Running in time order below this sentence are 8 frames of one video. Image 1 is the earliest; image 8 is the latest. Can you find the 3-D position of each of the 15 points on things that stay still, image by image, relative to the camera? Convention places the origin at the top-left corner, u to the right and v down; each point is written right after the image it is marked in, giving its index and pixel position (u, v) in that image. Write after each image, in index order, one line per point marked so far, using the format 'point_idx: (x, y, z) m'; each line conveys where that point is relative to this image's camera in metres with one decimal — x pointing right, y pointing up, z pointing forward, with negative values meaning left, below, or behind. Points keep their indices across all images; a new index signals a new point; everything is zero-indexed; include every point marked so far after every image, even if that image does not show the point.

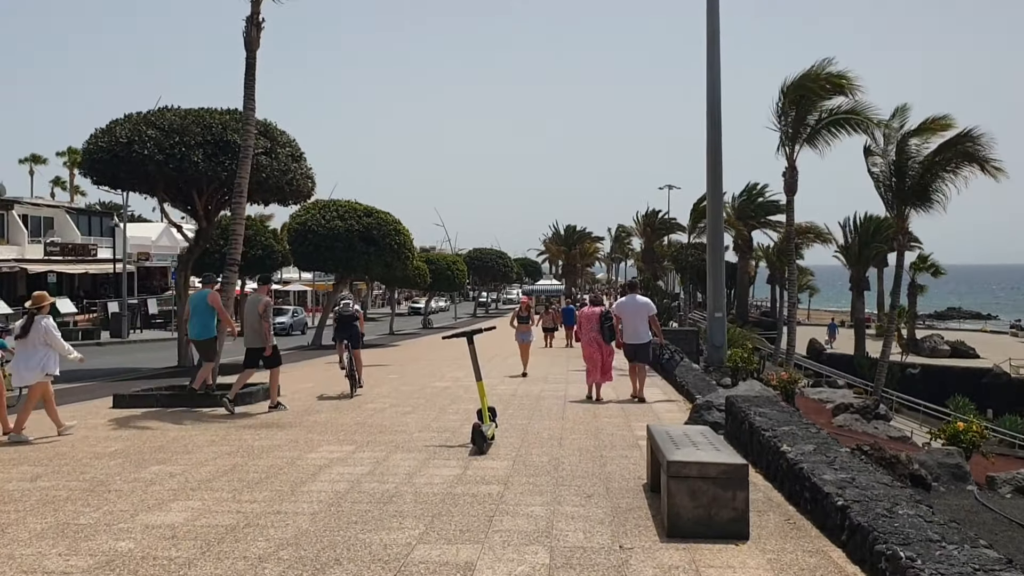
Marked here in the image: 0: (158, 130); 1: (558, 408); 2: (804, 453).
0: (-7.5, +3.3, +19.7) m
1: (+0.6, -1.6, +12.1) m
2: (+2.1, -1.2, +6.6) m
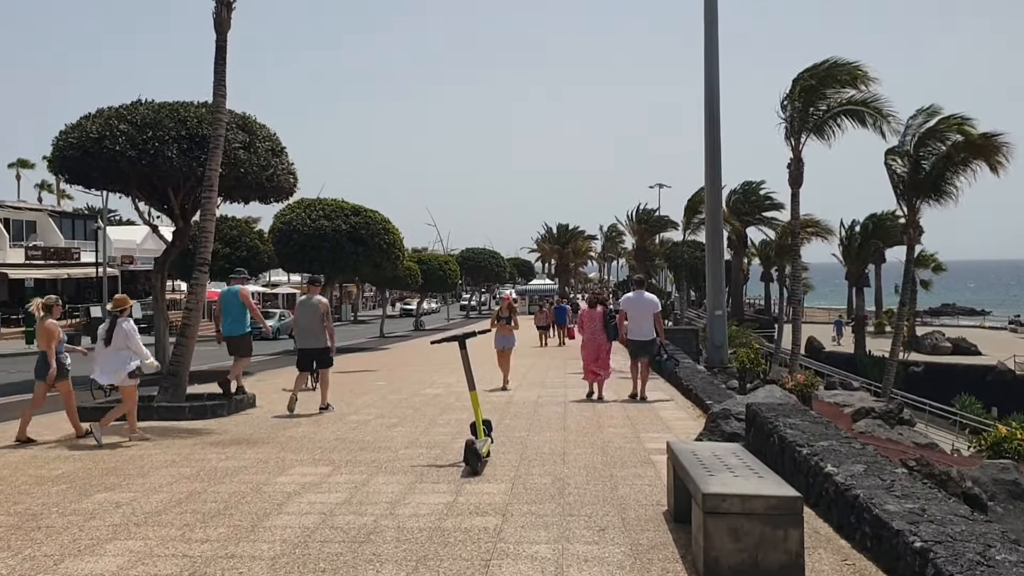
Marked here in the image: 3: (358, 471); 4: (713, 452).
0: (-7.7, +3.3, +18.6) m
1: (+0.5, -1.5, +11.1) m
2: (+2.1, -1.1, +5.6) m
3: (-1.3, -1.5, +7.6) m
4: (+1.2, -1.0, +5.7) m
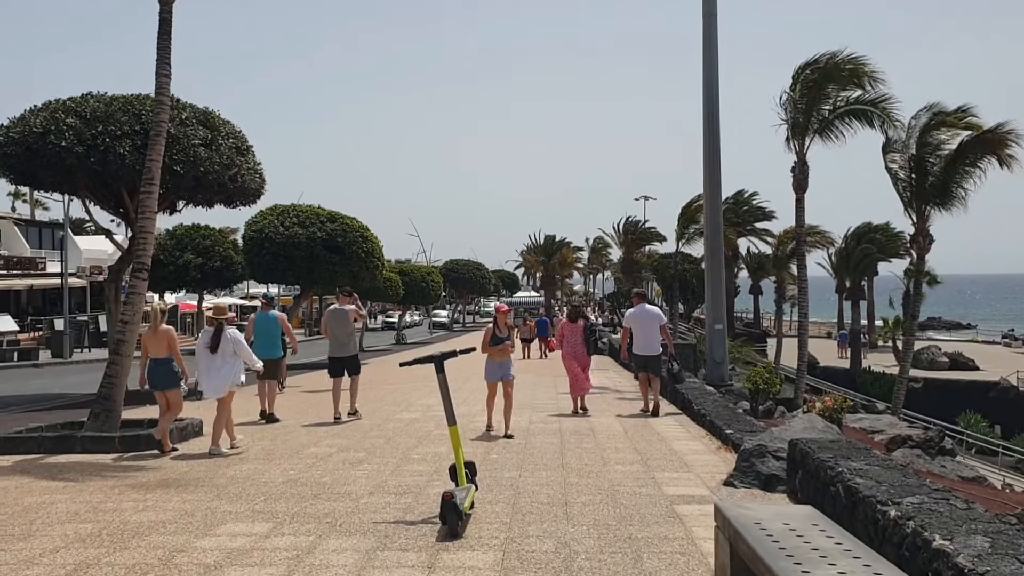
0: (-7.9, +3.1, +16.9) m
1: (+0.4, -1.6, +9.5) m
2: (+2.0, -1.2, +4.0) m
3: (-1.3, -1.5, +5.9) m
4: (+1.2, -1.0, +4.1) m
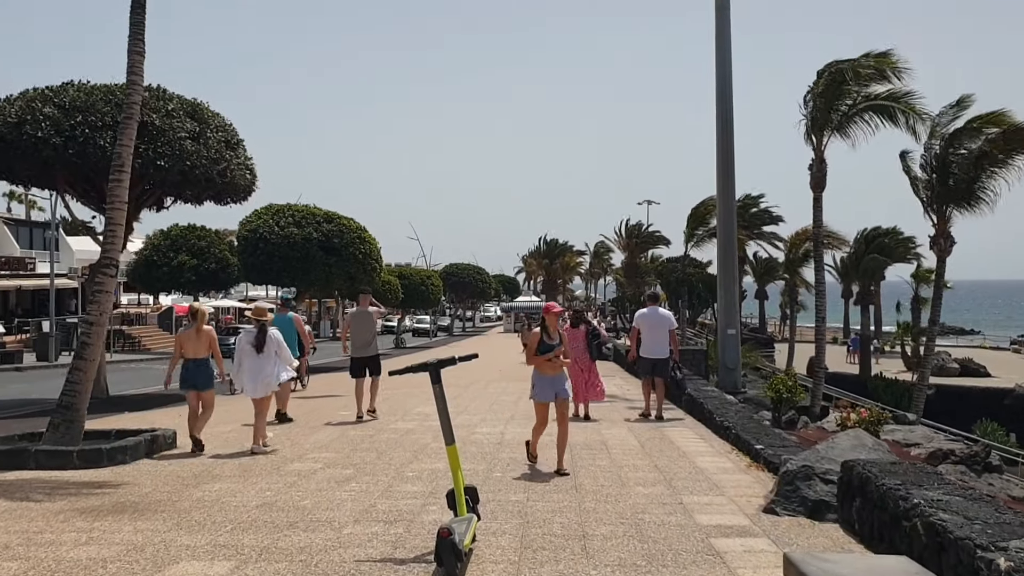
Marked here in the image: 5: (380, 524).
0: (-7.8, +3.1, +16.0) m
1: (+0.5, -1.6, +8.5) m
2: (+2.1, -1.1, +3.0) m
3: (-1.3, -1.5, +5.0) m
4: (+1.3, -1.0, +3.2) m
5: (-0.9, -1.5, +6.0) m
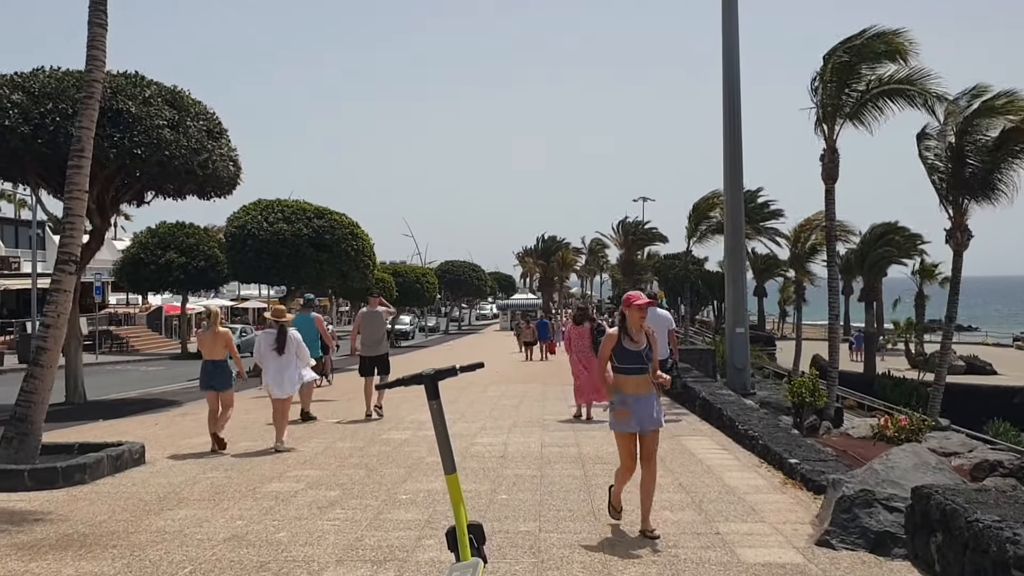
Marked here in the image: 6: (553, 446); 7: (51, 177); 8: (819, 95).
0: (-7.8, +3.1, +15.0) m
1: (+0.5, -1.6, +7.6) m
2: (+2.2, -1.1, +2.1) m
3: (-1.2, -1.5, +4.0) m
4: (+1.3, -1.0, +2.2) m
5: (-0.8, -1.5, +5.1) m
6: (+0.4, -1.6, +9.6) m
7: (-7.8, +1.9, +15.7) m
8: (+6.2, +3.9, +18.7) m
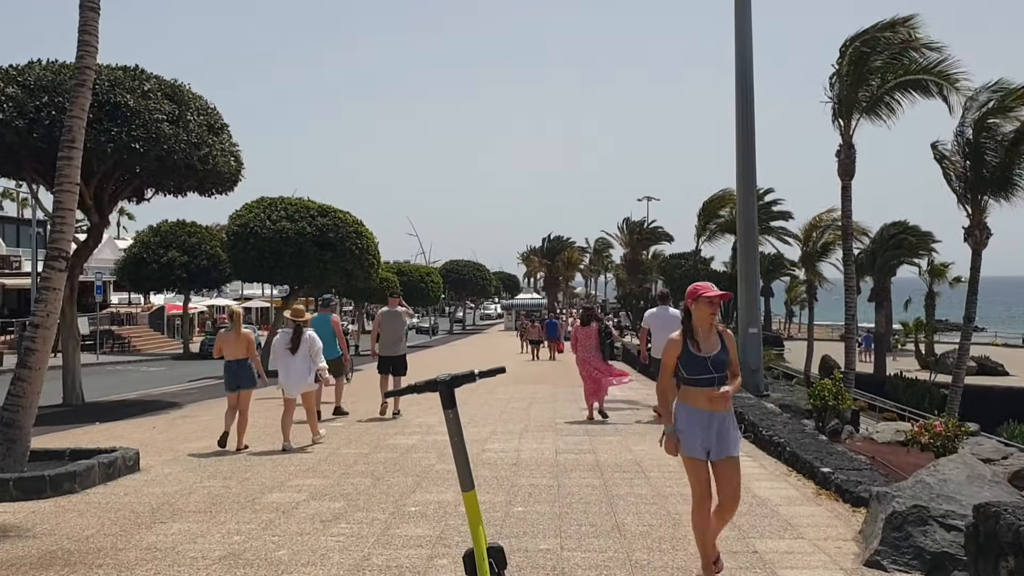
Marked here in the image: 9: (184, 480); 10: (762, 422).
0: (-7.7, +3.1, +14.5) m
1: (+0.6, -1.6, +7.1) m
2: (+2.3, -1.1, +1.6) m
3: (-1.1, -1.5, +3.6) m
4: (+1.4, -1.0, +1.7) m
5: (-0.7, -1.5, +4.6) m
6: (+0.6, -1.6, +9.1) m
7: (-7.7, +1.9, +15.3) m
8: (+6.4, +3.9, +18.2) m
9: (-2.8, -1.6, +8.0) m
10: (+2.7, -1.4, +10.0) m
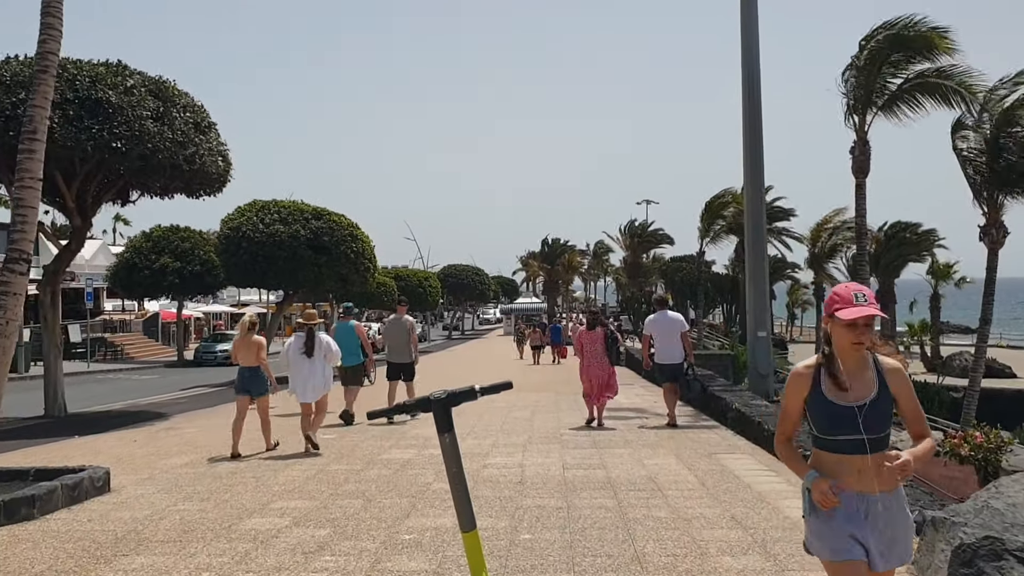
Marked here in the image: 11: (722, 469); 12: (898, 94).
0: (-7.7, +3.0, +13.8) m
1: (+0.7, -1.6, +6.4) m
2: (+2.3, -1.1, +0.9) m
3: (-1.1, -1.5, +2.9) m
4: (+1.5, -0.9, +1.1) m
5: (-0.6, -1.5, +3.9) m
6: (+0.6, -1.6, +8.4) m
7: (-7.7, +1.8, +14.6) m
8: (+6.4, +3.9, +17.5) m
9: (-2.8, -1.7, +7.3) m
10: (+2.7, -1.5, +9.3) m
11: (+1.9, -1.7, +8.4) m
12: (+7.1, +3.7, +17.1) m
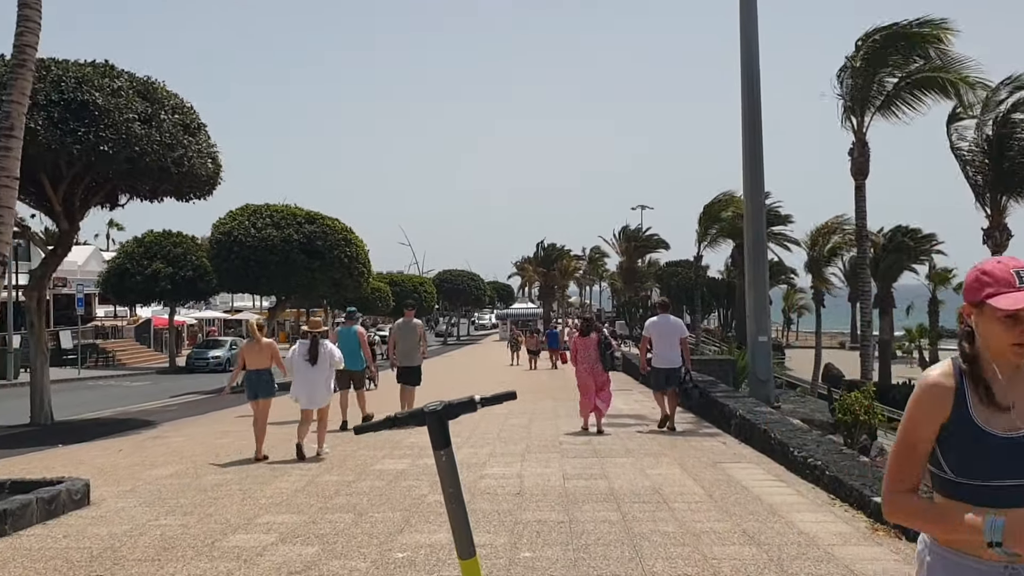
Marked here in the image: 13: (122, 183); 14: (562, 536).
0: (-7.7, +3.0, +13.5) m
1: (+0.7, -1.6, +6.1) m
2: (+2.3, -1.0, +0.6) m
3: (-1.0, -1.5, +2.5) m
4: (+1.5, -0.9, +0.7) m
5: (-0.6, -1.5, +3.6) m
6: (+0.6, -1.7, +8.1) m
7: (-7.7, +1.7, +14.3) m
8: (+6.3, +3.8, +17.2) m
9: (-2.8, -1.7, +6.9) m
10: (+2.7, -1.5, +9.0) m
11: (+1.9, -1.7, +8.1) m
12: (+7.0, +3.6, +16.8) m
13: (-6.4, +1.7, +15.1) m
14: (+0.3, -1.6, +5.9) m
